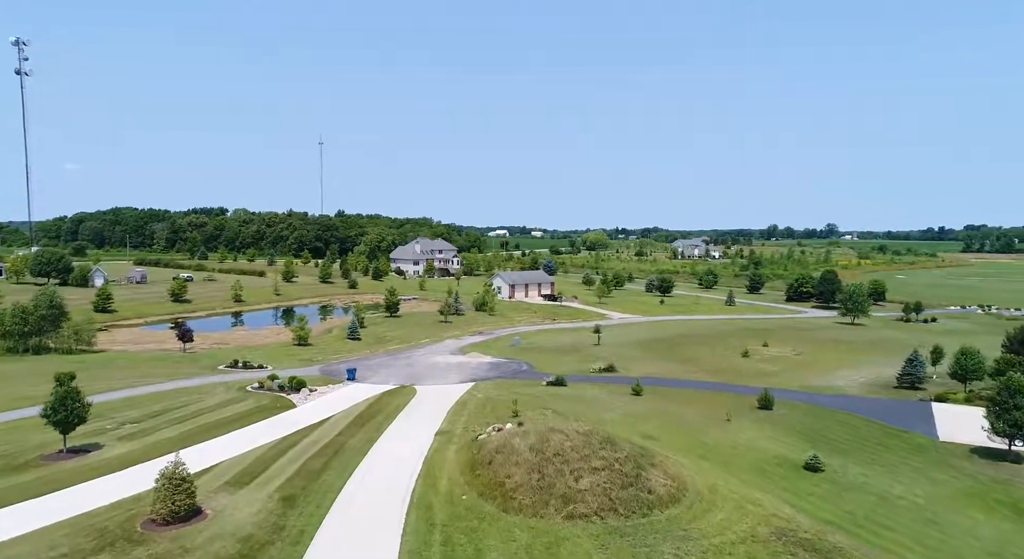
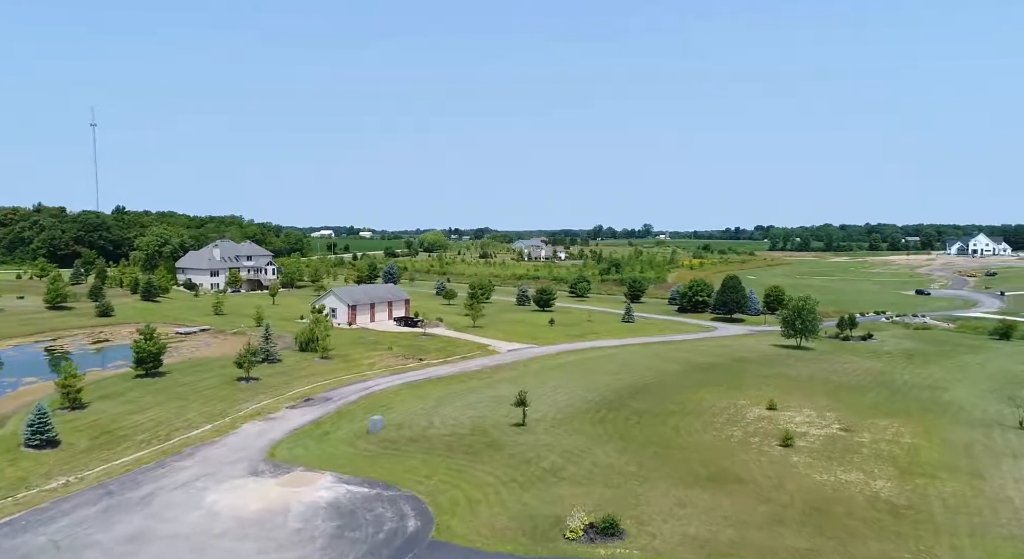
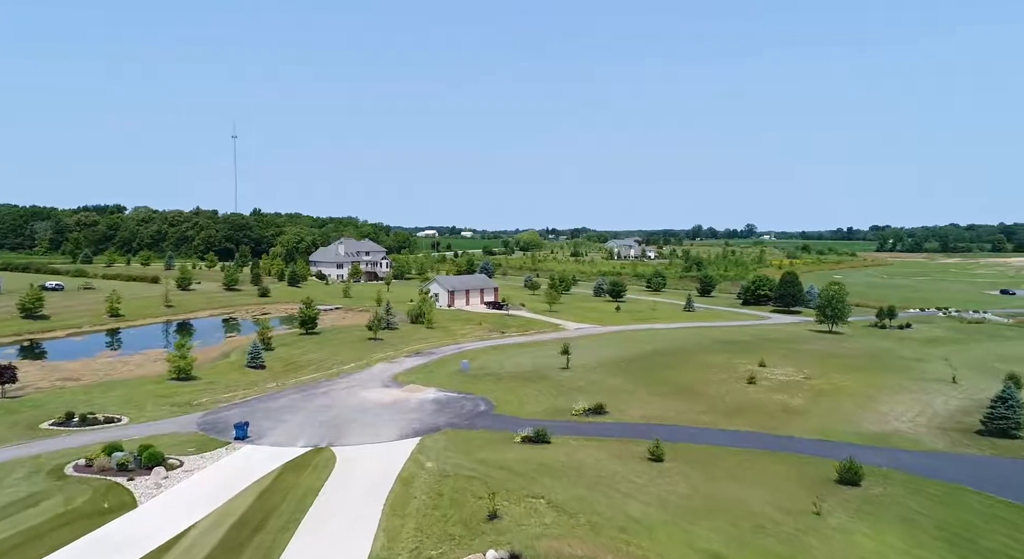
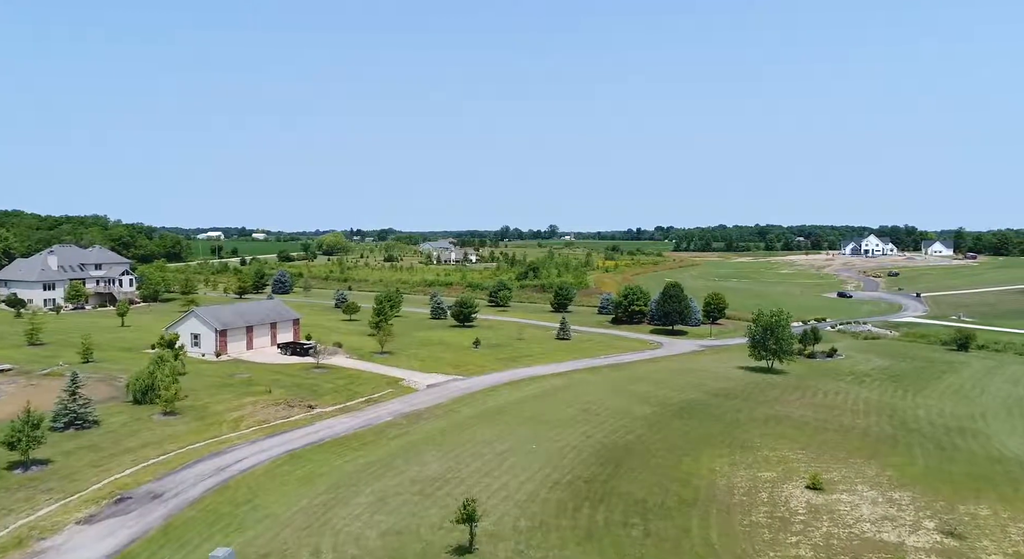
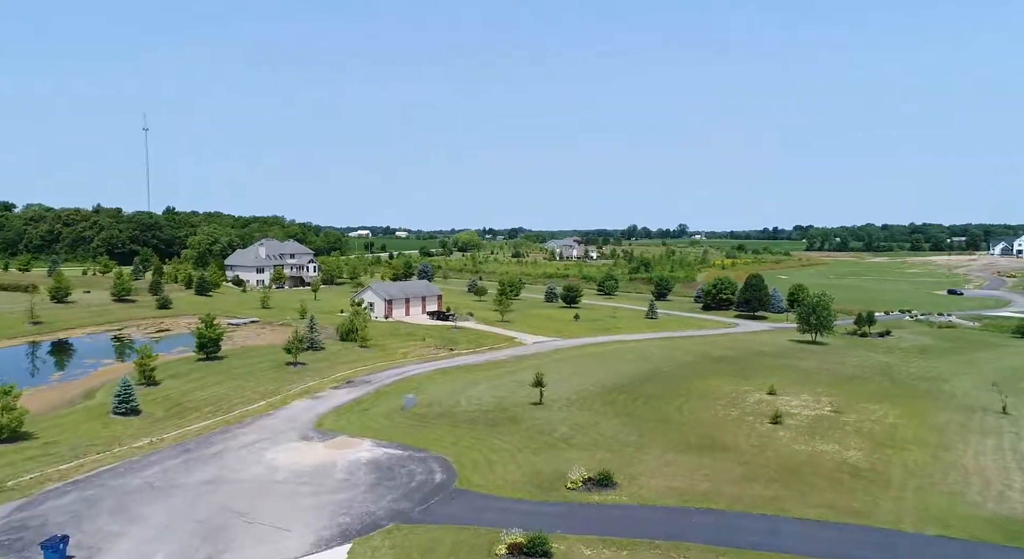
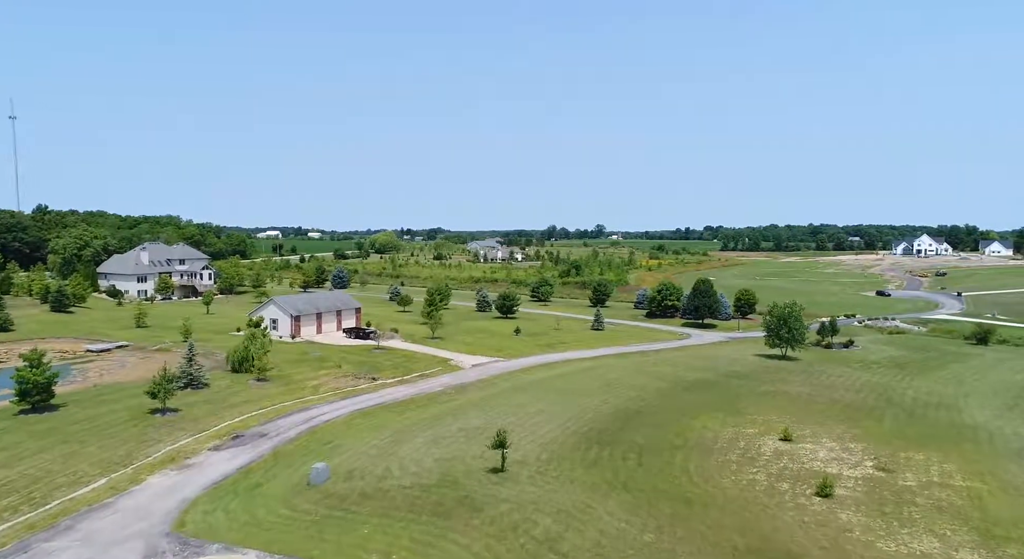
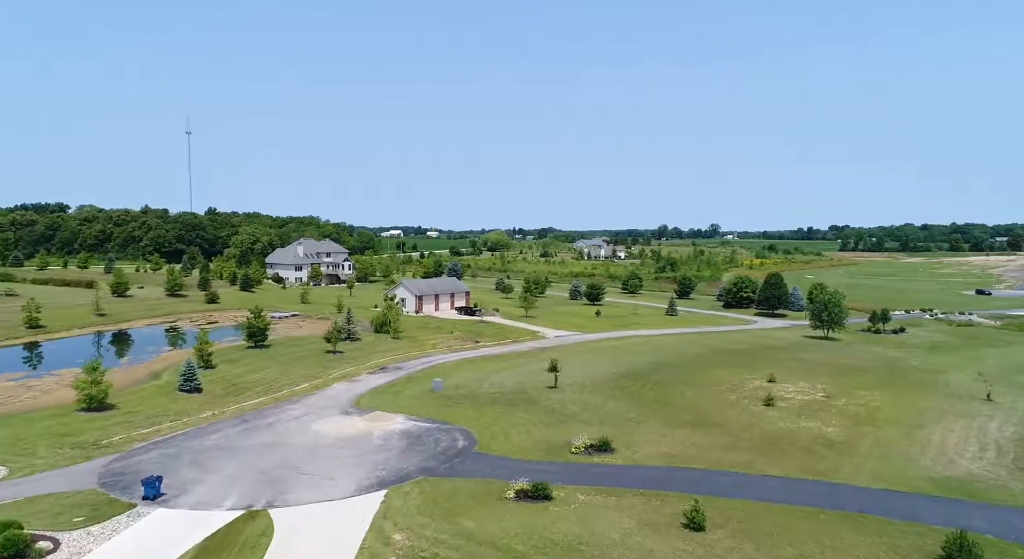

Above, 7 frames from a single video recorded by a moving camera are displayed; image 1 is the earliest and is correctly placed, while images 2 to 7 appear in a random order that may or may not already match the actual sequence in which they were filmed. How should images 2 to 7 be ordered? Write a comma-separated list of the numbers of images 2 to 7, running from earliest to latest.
3, 7, 5, 2, 6, 4
